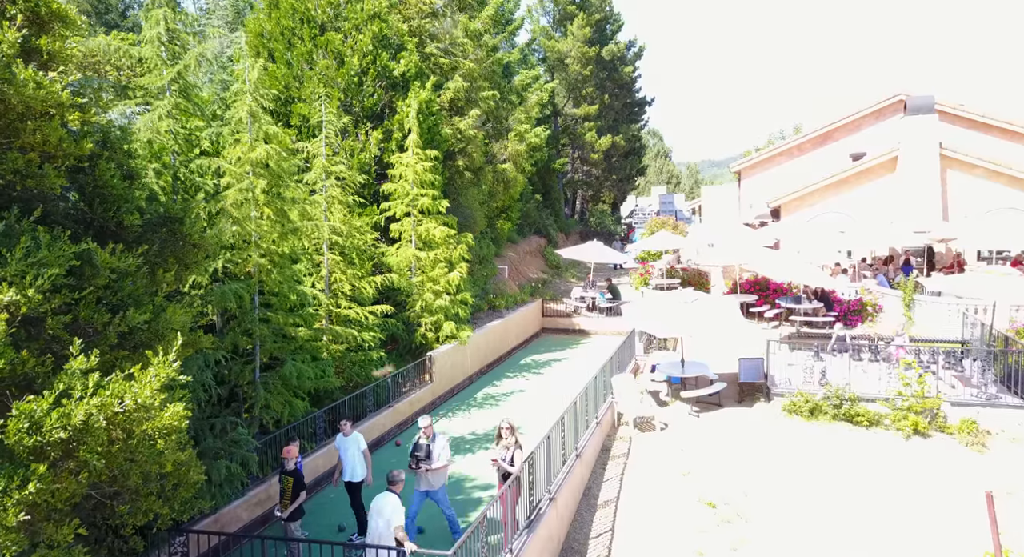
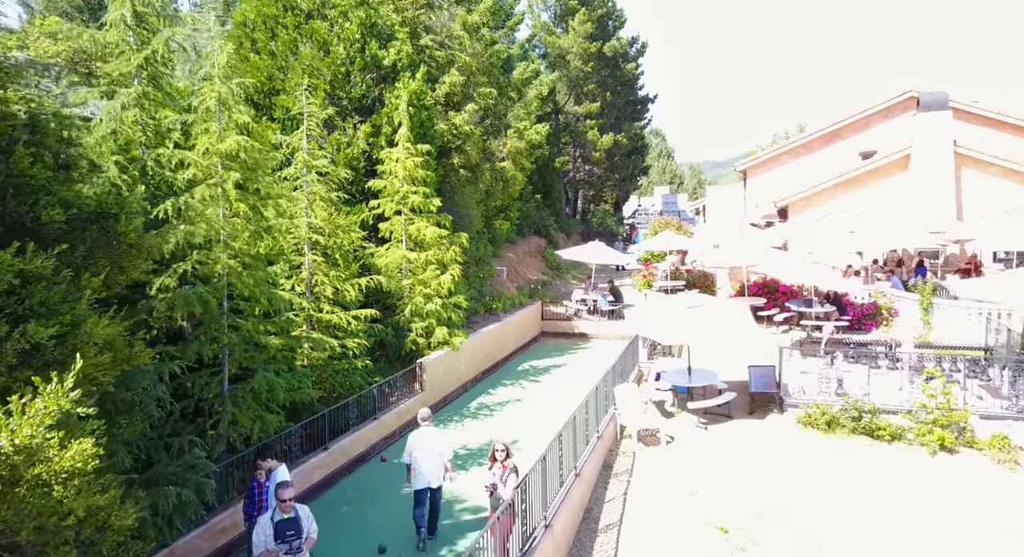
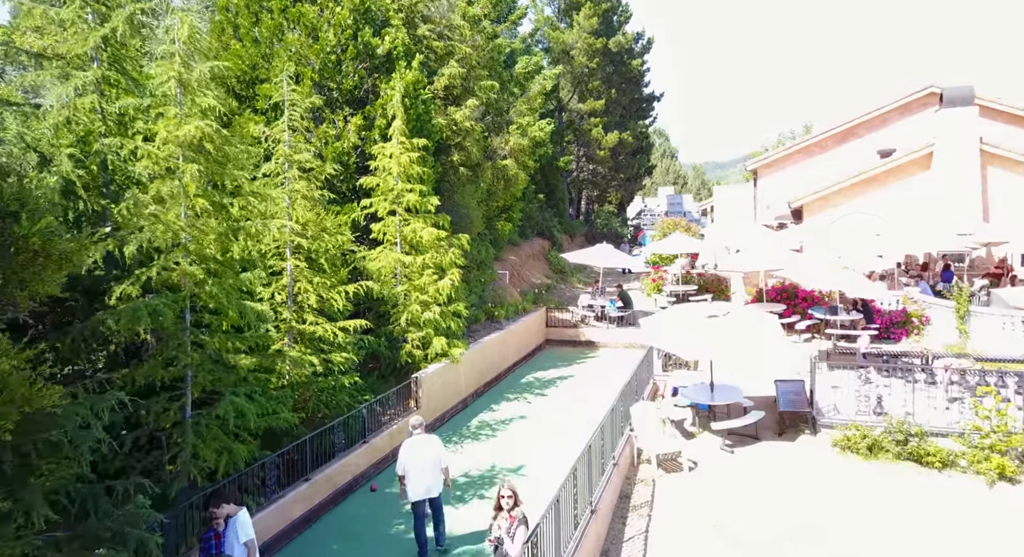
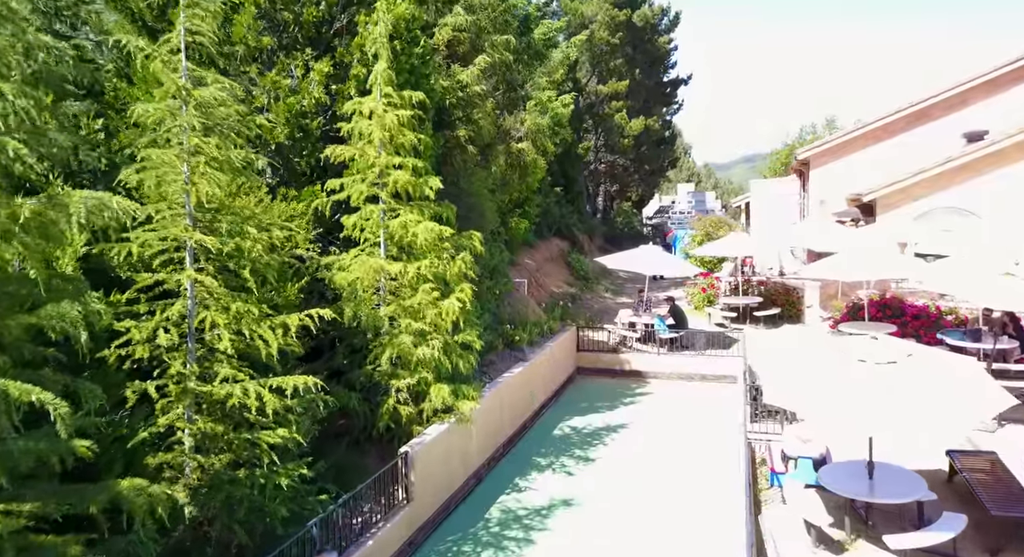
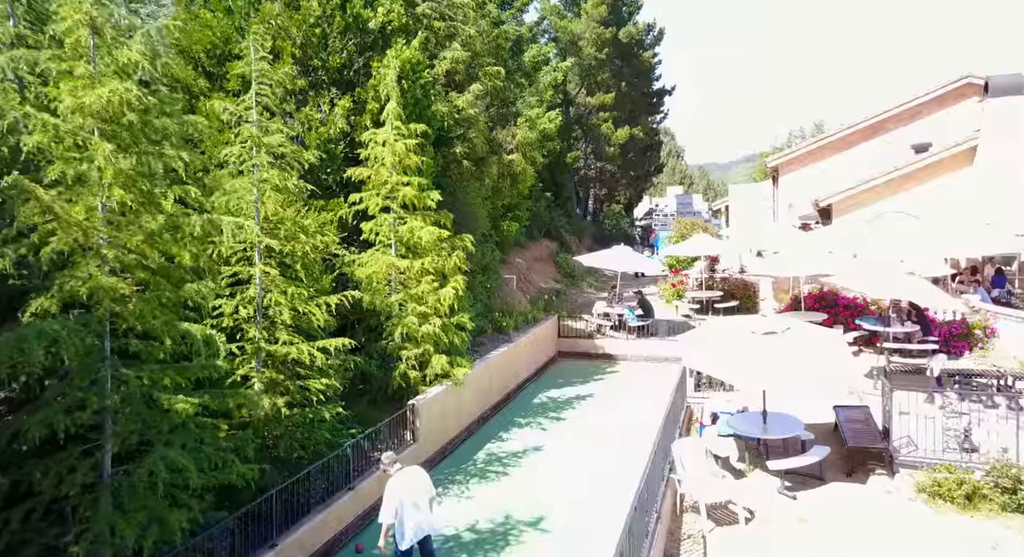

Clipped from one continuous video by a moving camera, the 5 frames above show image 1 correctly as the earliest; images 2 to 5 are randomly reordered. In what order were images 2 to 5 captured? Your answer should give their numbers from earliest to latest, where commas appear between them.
2, 3, 5, 4
